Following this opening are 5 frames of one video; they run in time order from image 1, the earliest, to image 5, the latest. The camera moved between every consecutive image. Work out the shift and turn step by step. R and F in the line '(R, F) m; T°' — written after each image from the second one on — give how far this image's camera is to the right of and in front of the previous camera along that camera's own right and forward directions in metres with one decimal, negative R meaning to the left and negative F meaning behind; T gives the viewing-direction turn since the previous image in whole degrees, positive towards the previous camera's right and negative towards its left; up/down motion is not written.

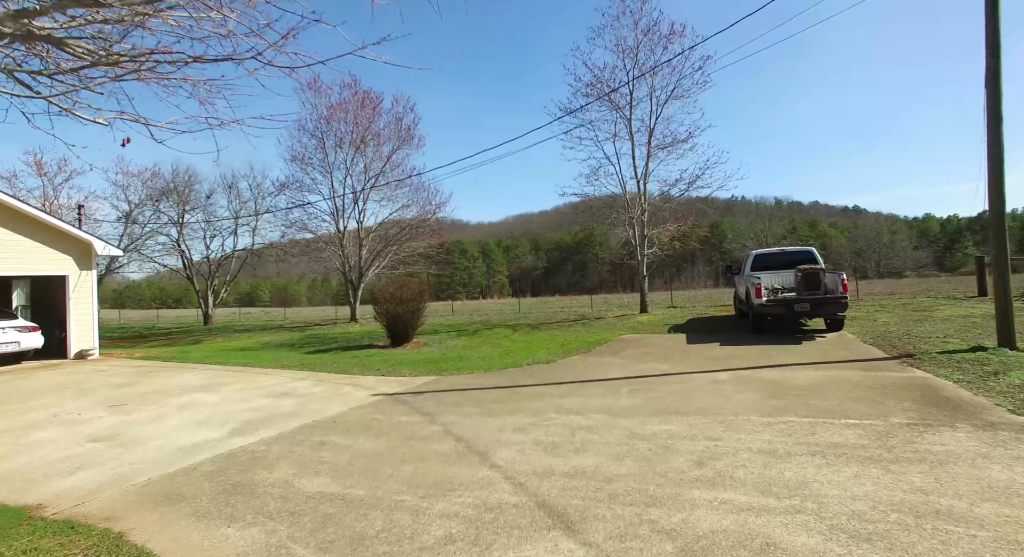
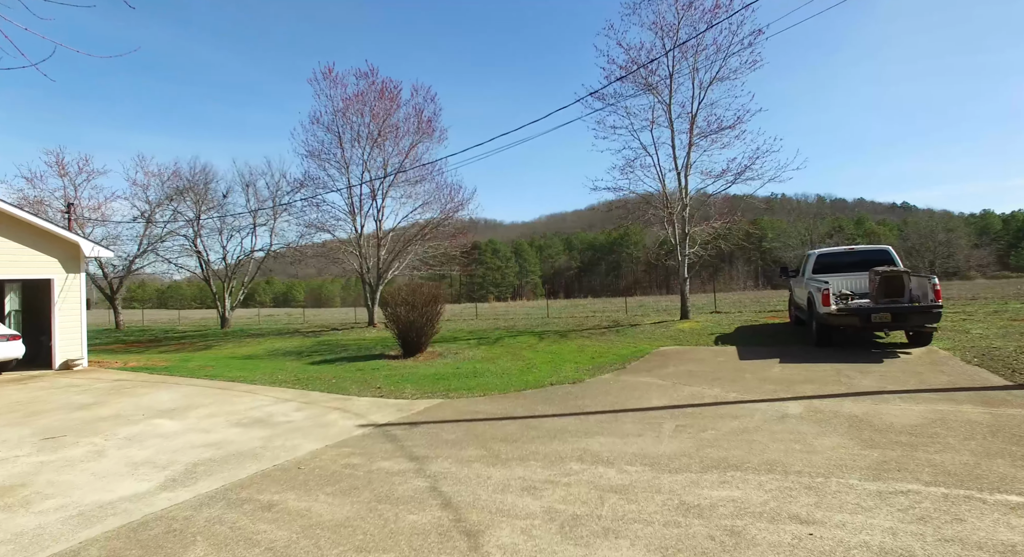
(+0.2, +1.4) m; -3°
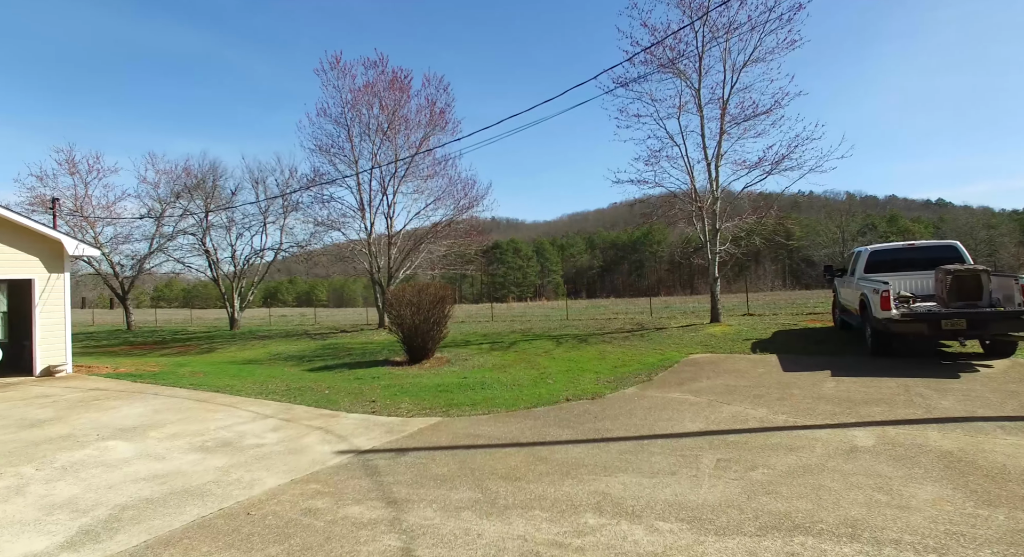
(+0.2, +1.0) m; -2°
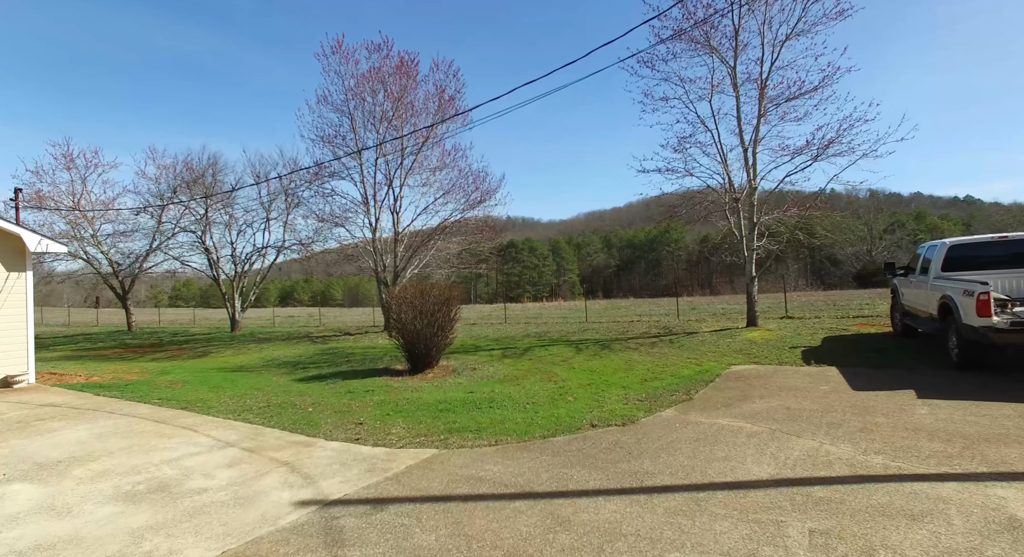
(0.0, +1.3) m; -2°
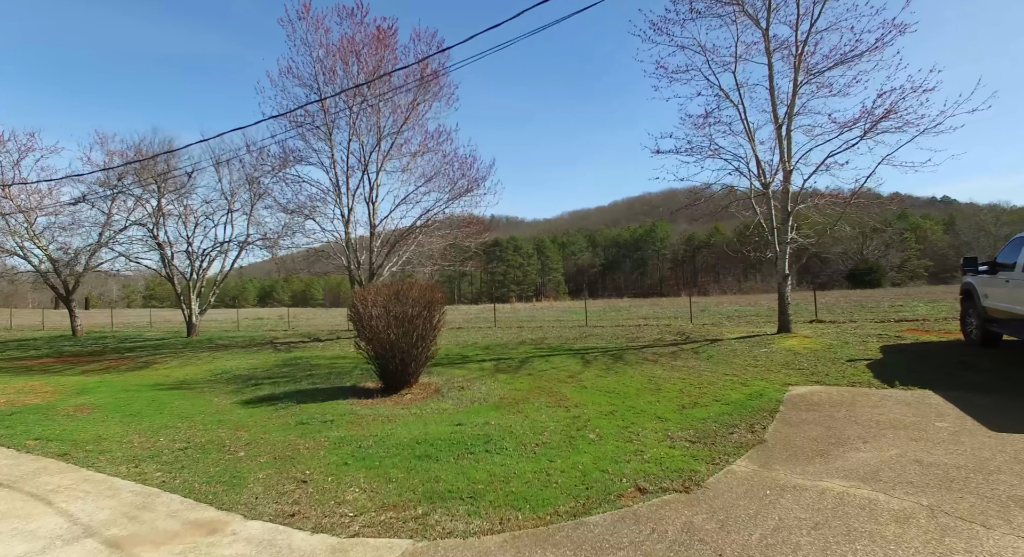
(-0.2, +2.0) m; +2°
